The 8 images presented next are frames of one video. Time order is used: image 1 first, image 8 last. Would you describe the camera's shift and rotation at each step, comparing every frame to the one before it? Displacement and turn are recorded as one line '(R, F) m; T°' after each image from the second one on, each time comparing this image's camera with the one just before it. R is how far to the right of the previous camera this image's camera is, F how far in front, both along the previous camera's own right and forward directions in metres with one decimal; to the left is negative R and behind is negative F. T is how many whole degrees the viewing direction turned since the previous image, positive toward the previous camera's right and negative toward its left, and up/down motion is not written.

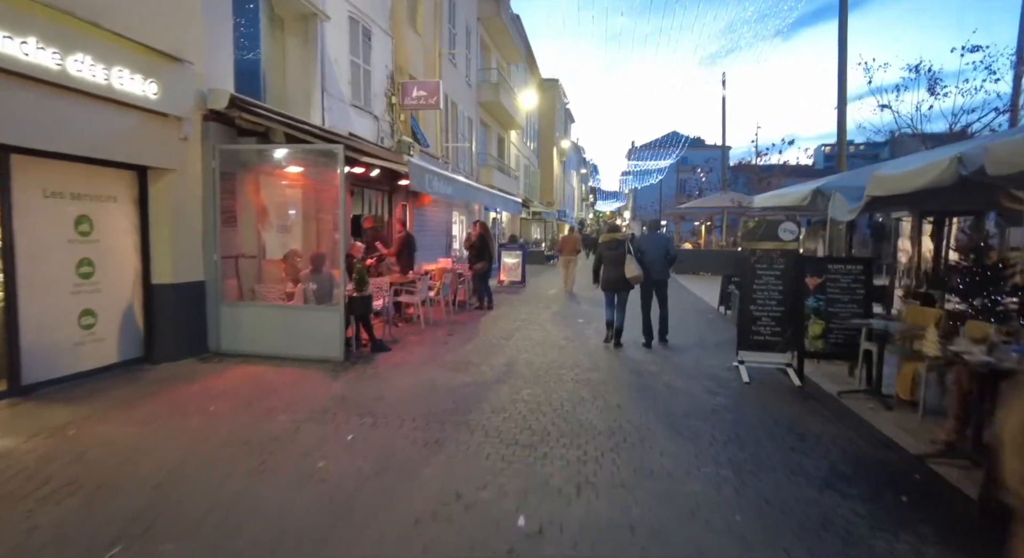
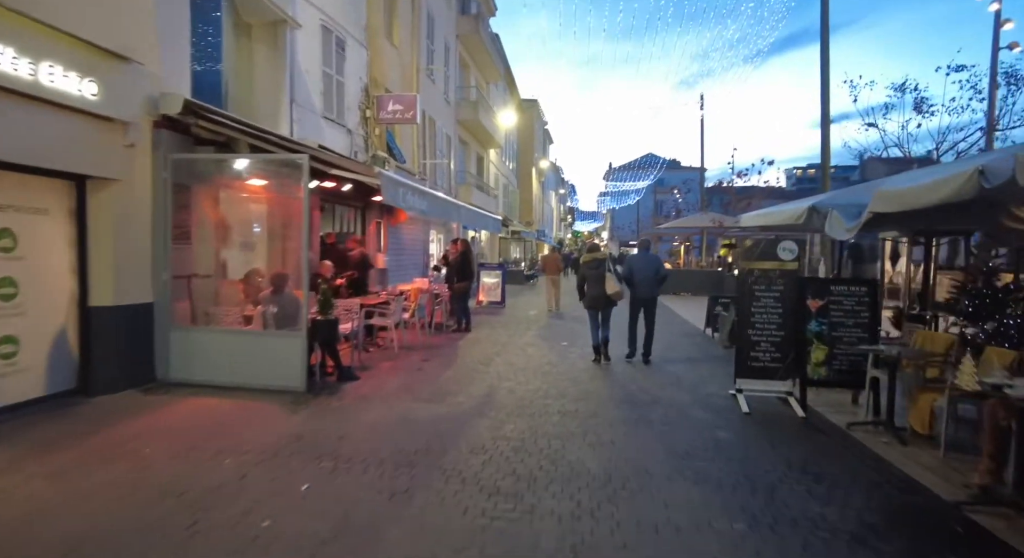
(0.0, +0.5) m; +2°
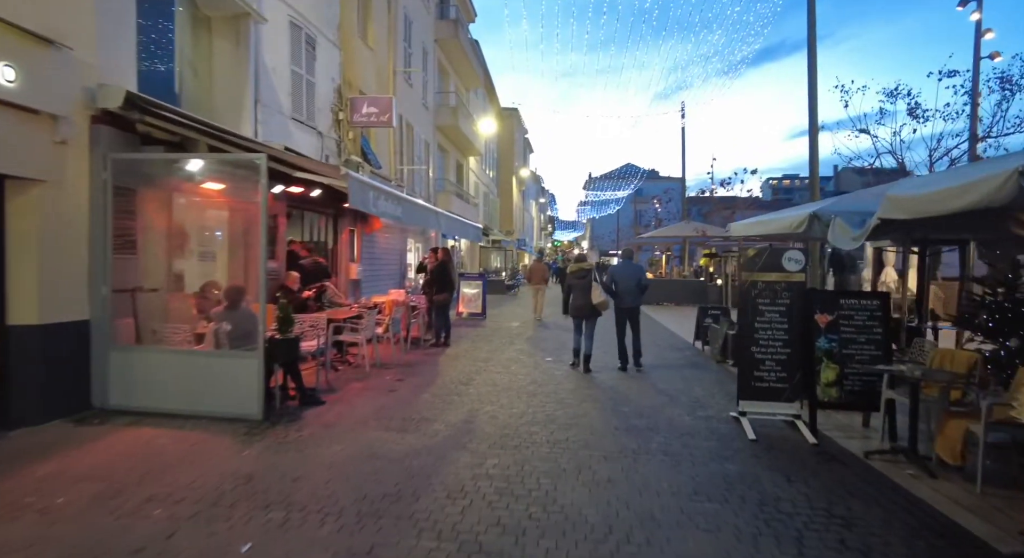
(0.0, +0.6) m; +2°
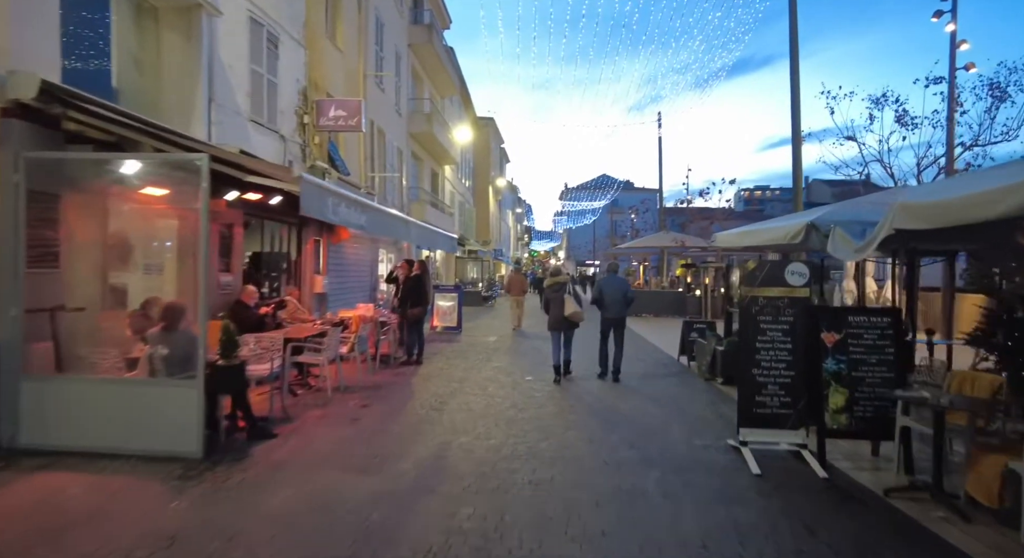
(0.0, +0.6) m; +2°
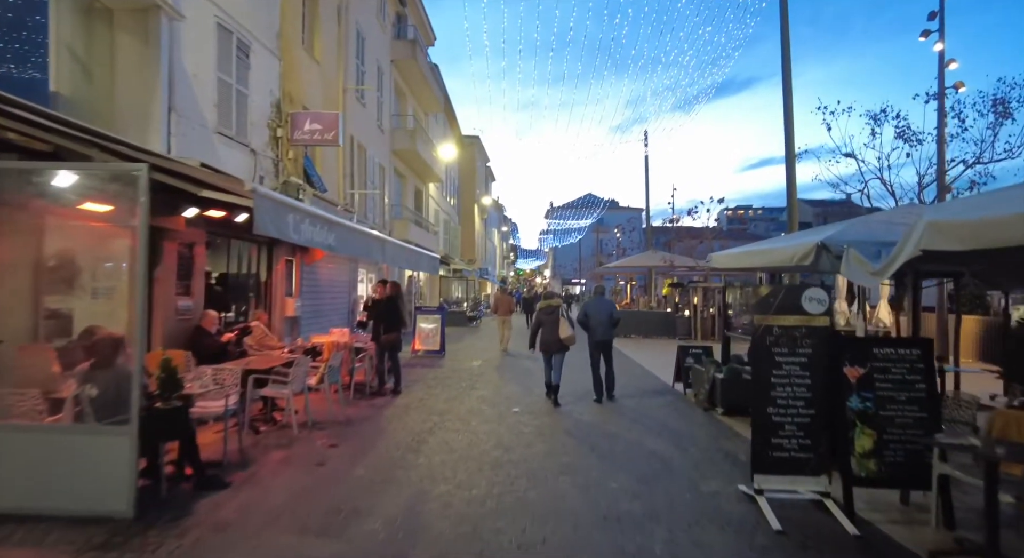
(0.0, +0.6) m; +1°
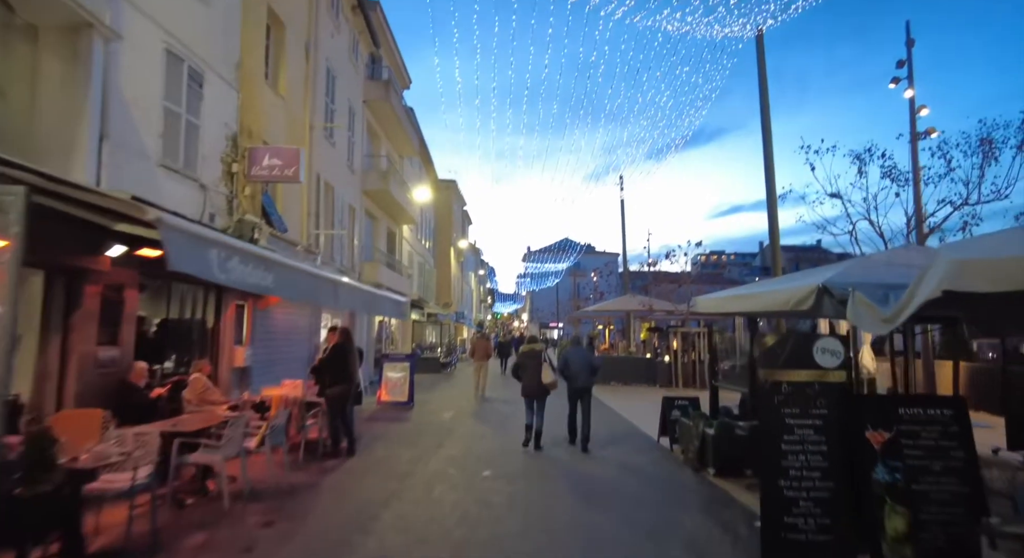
(+0.1, +0.7) m; +2°
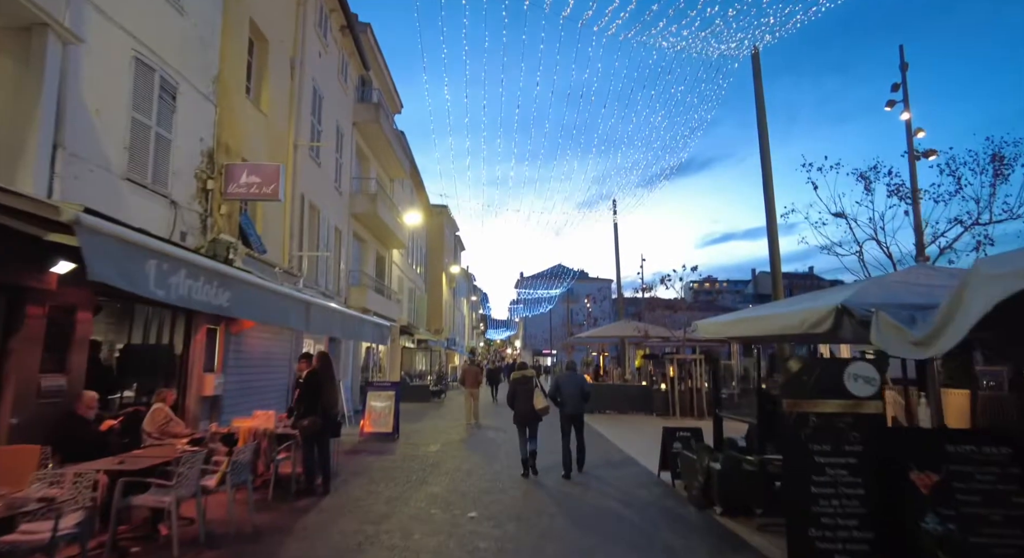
(+0.1, +0.5) m; +1°
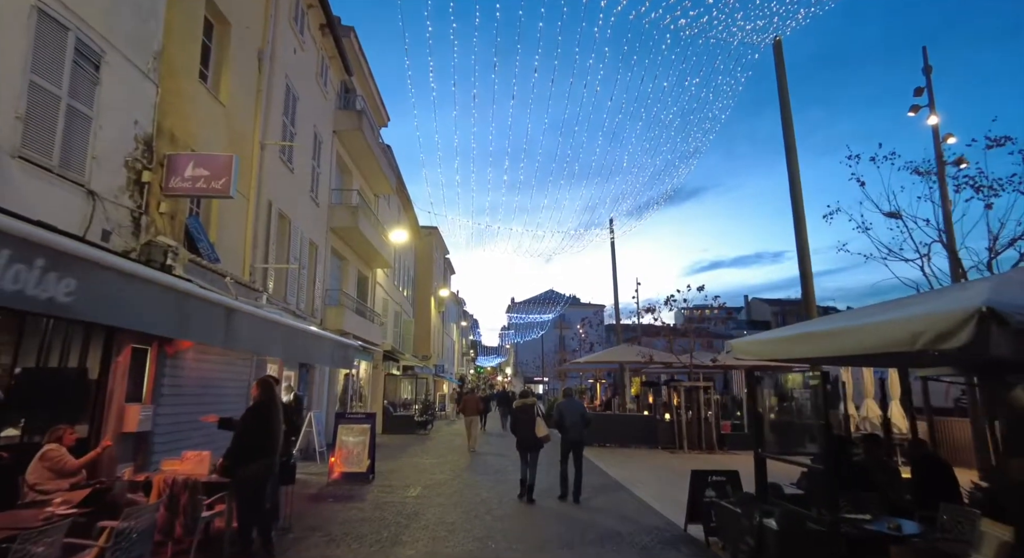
(-0.1, +1.6) m; +1°
